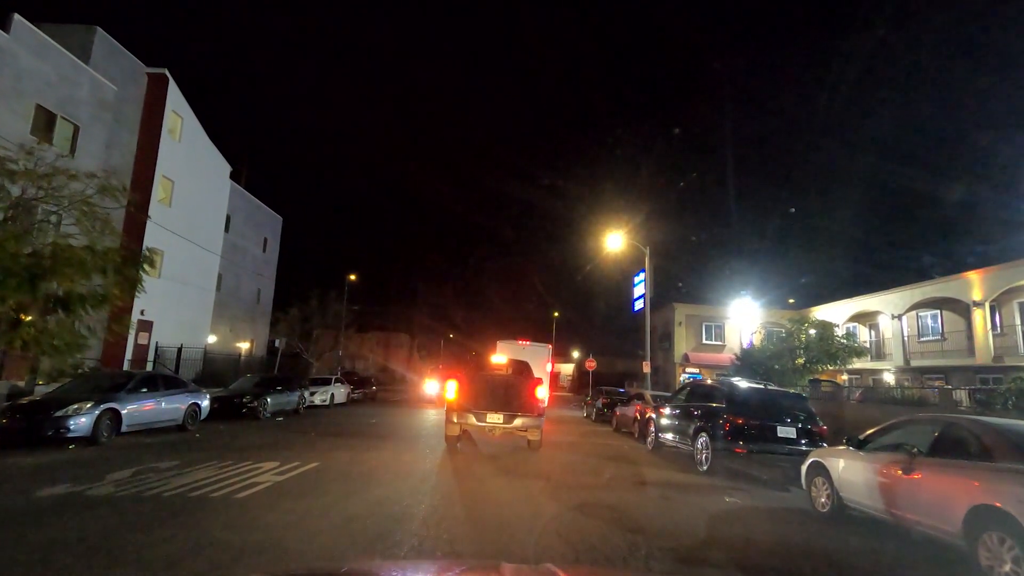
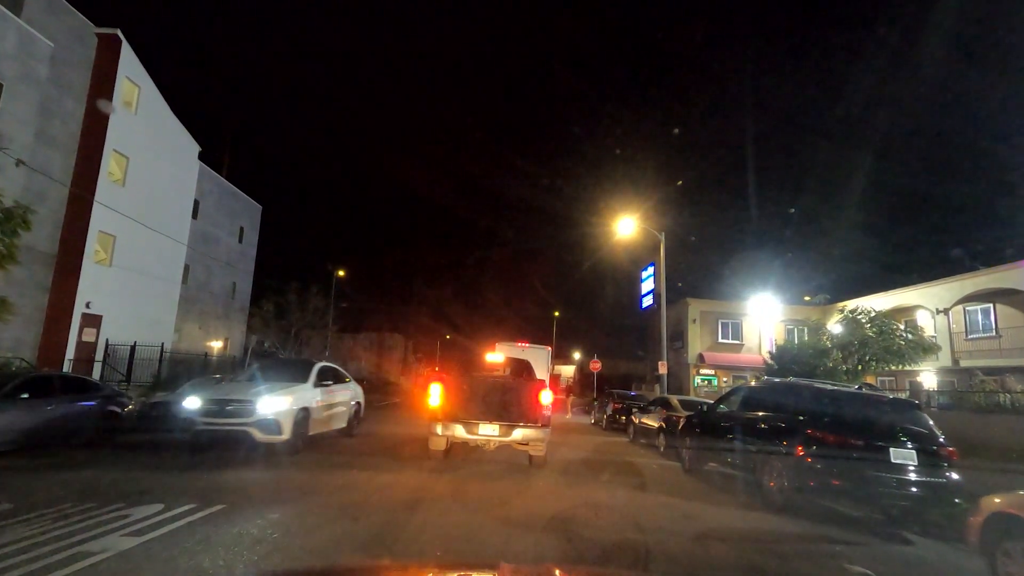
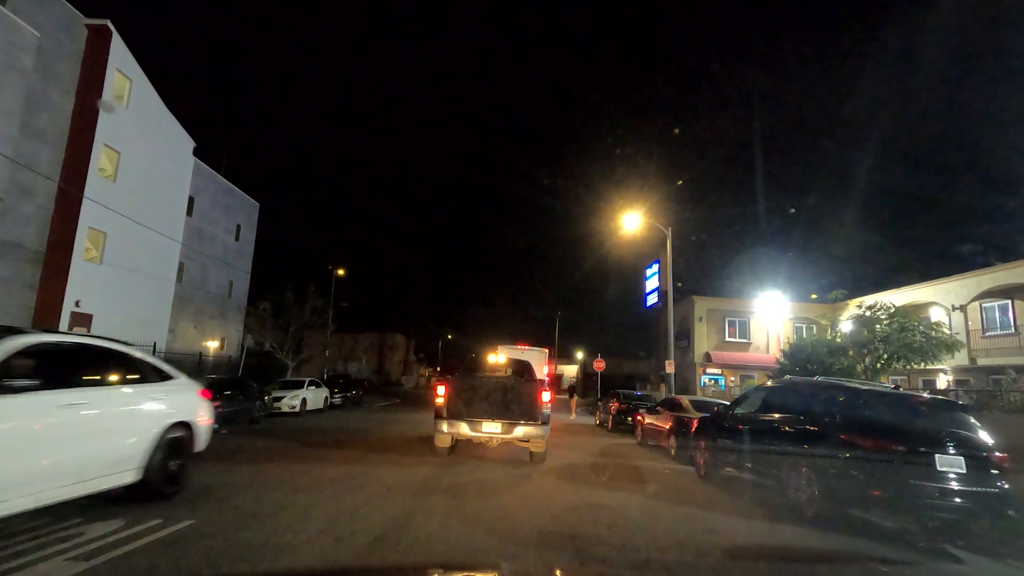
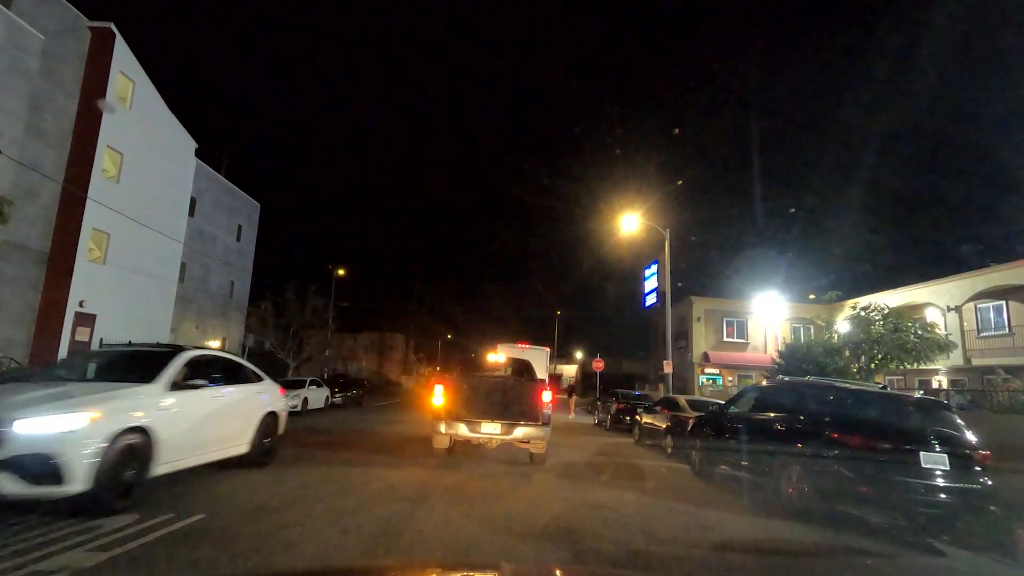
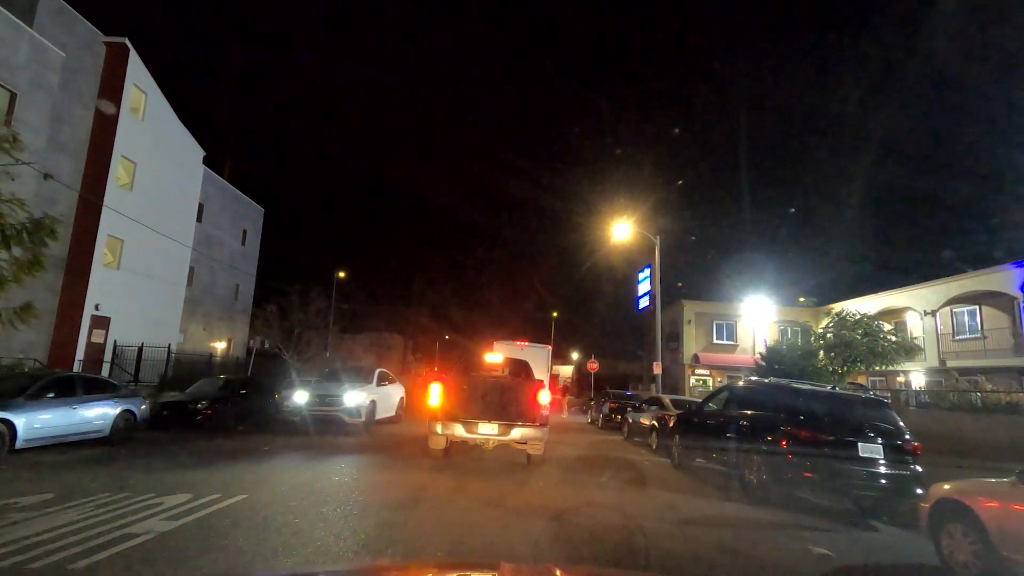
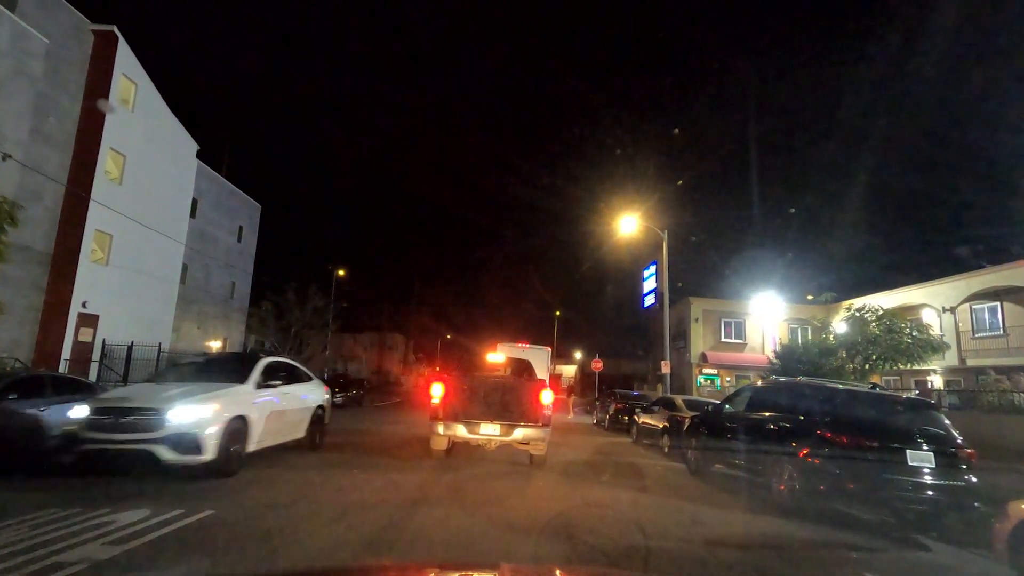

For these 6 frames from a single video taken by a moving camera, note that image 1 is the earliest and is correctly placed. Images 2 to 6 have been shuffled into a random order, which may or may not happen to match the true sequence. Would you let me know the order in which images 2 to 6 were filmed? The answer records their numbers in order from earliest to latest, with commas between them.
5, 2, 6, 4, 3
